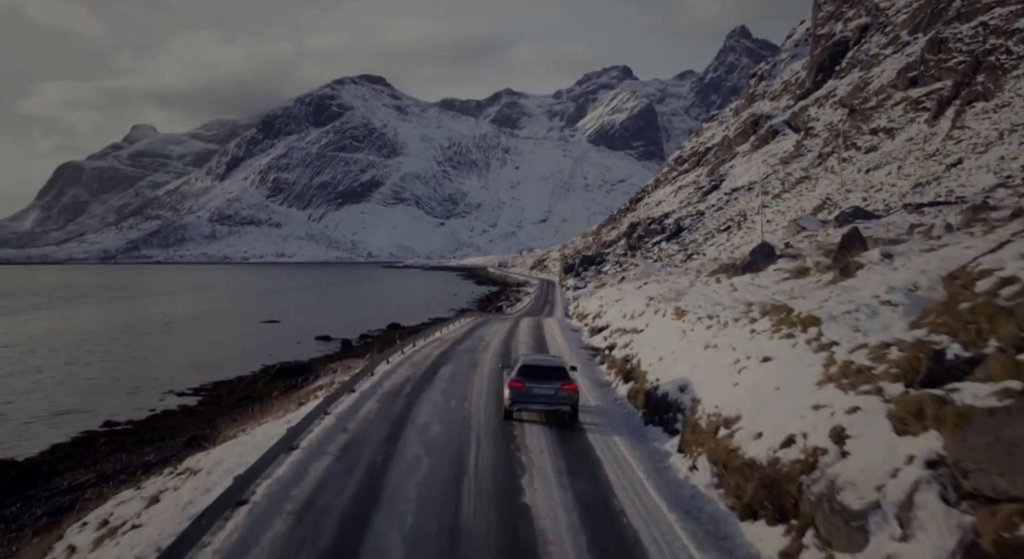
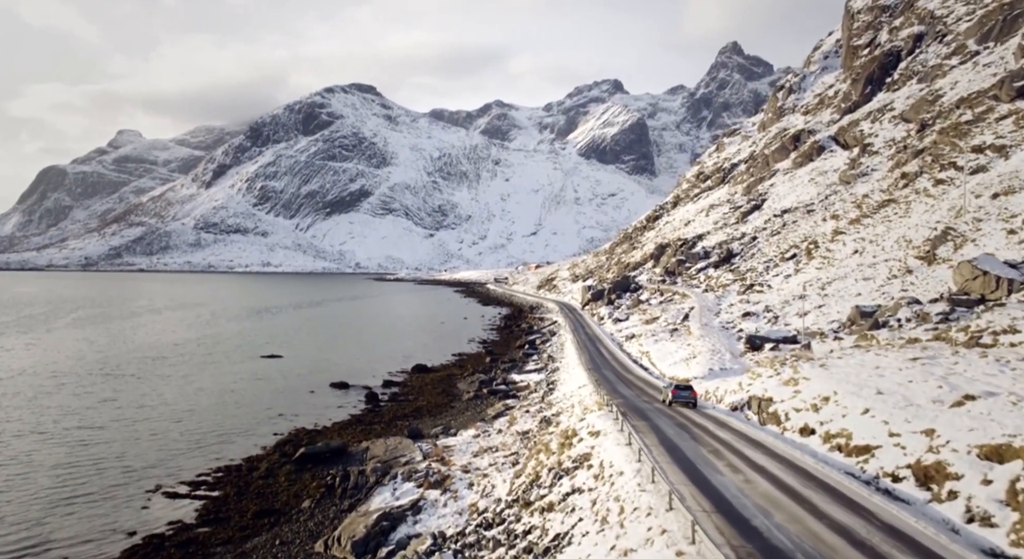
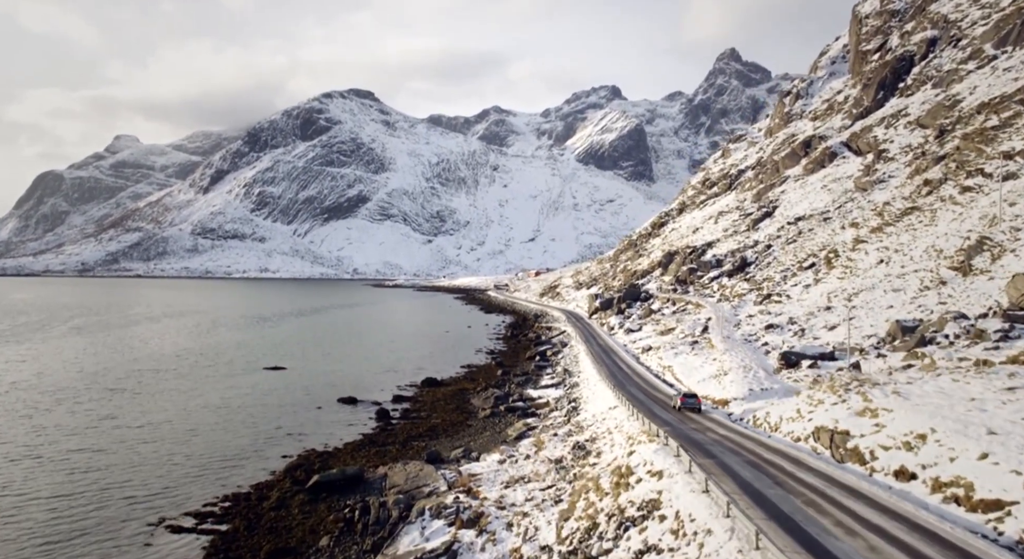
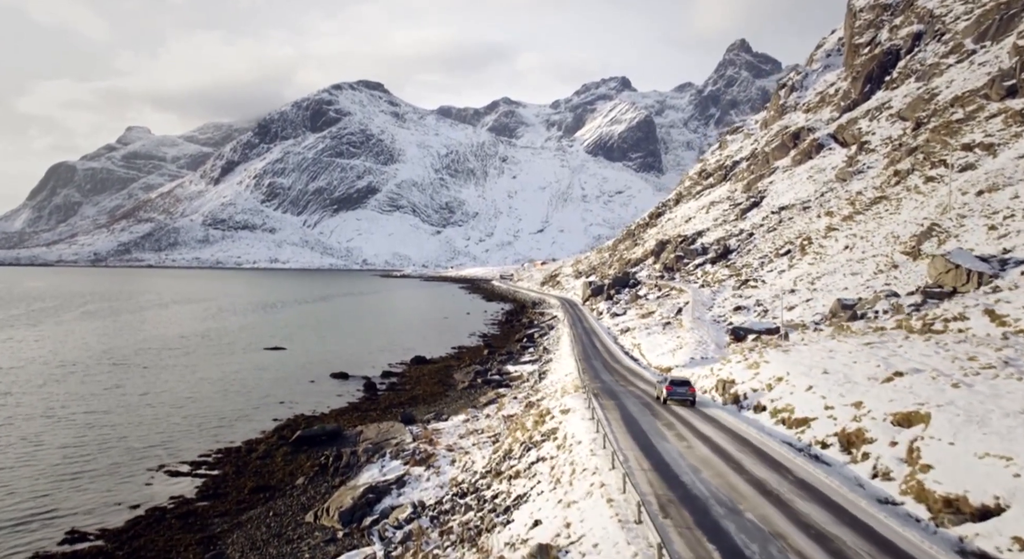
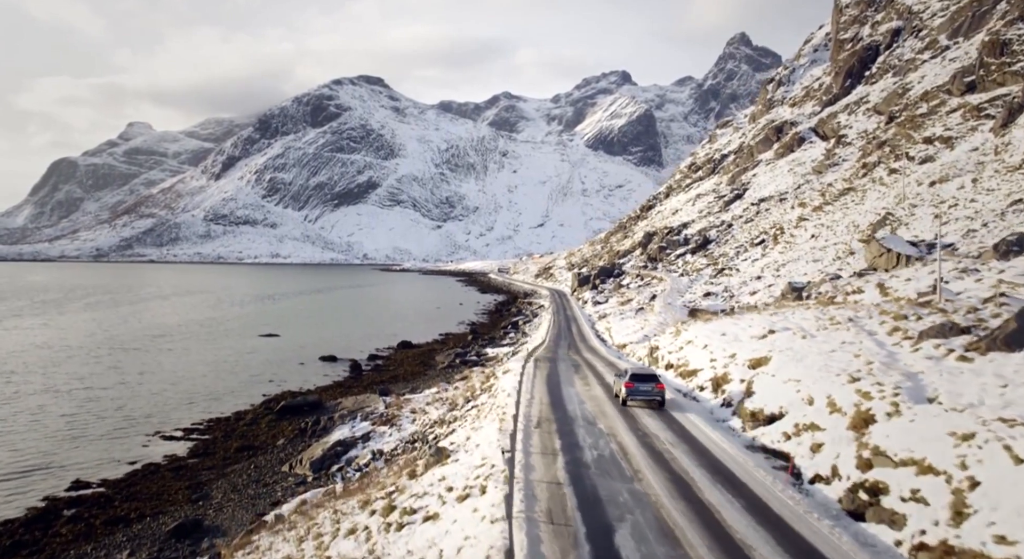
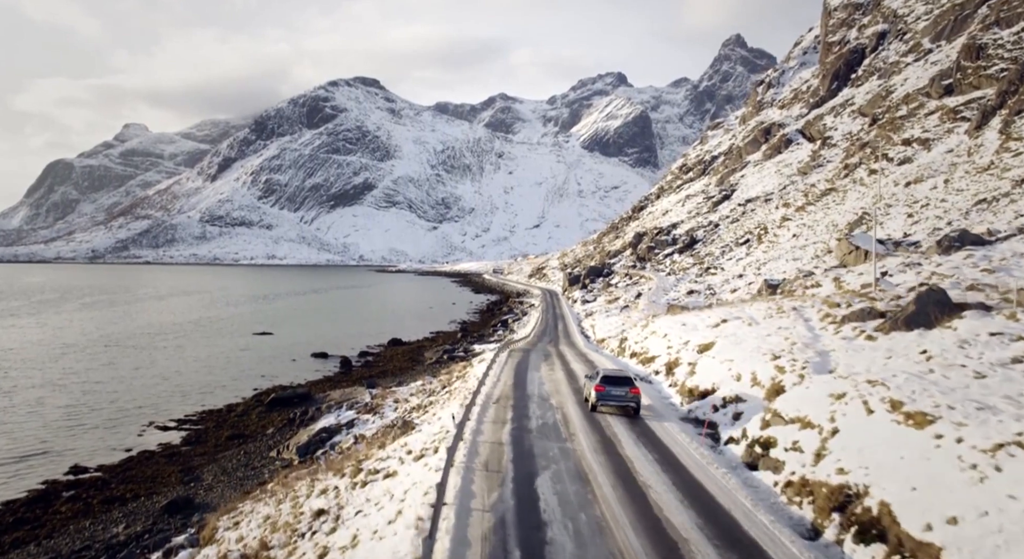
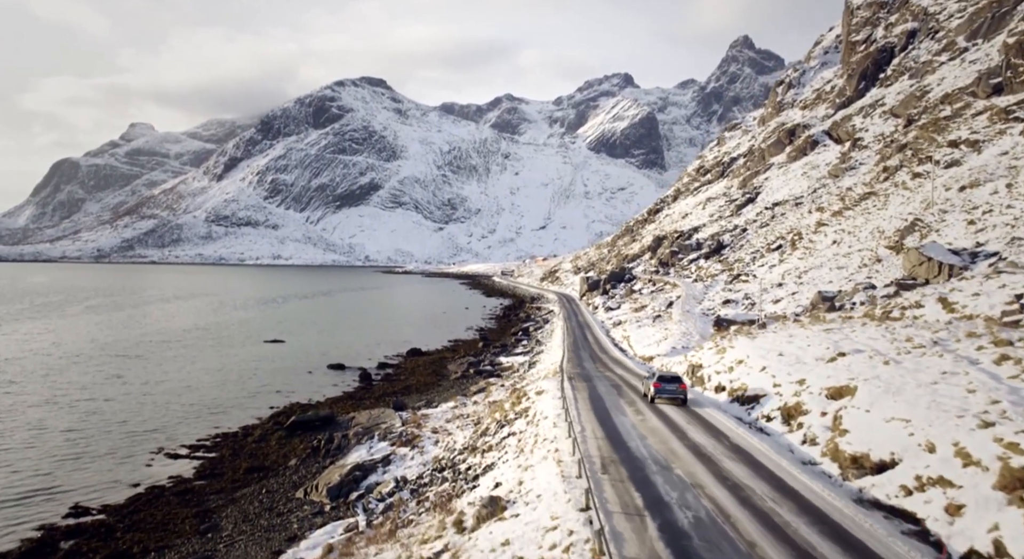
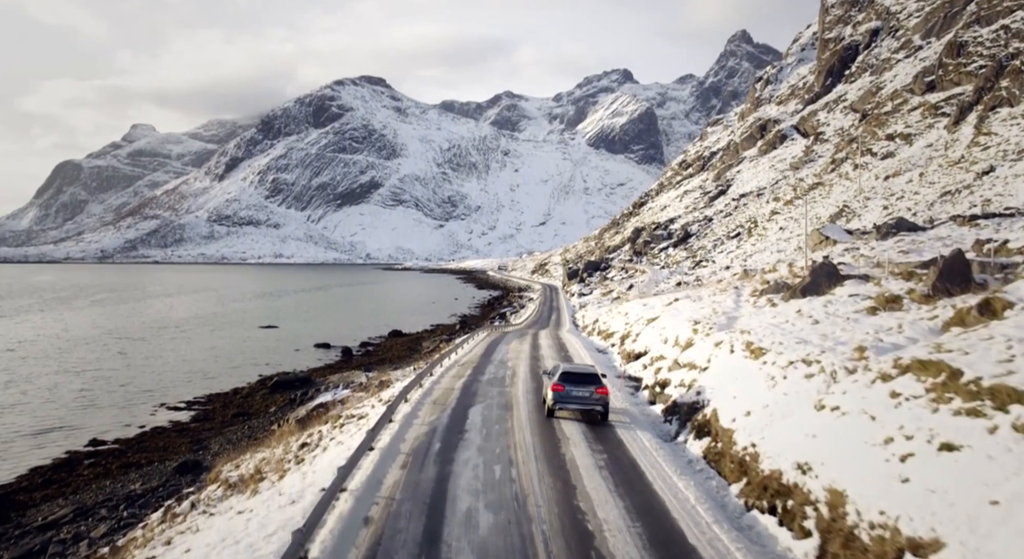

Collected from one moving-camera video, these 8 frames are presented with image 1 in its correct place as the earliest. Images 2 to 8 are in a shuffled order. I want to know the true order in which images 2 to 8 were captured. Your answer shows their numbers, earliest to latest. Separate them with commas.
8, 6, 5, 7, 4, 2, 3
